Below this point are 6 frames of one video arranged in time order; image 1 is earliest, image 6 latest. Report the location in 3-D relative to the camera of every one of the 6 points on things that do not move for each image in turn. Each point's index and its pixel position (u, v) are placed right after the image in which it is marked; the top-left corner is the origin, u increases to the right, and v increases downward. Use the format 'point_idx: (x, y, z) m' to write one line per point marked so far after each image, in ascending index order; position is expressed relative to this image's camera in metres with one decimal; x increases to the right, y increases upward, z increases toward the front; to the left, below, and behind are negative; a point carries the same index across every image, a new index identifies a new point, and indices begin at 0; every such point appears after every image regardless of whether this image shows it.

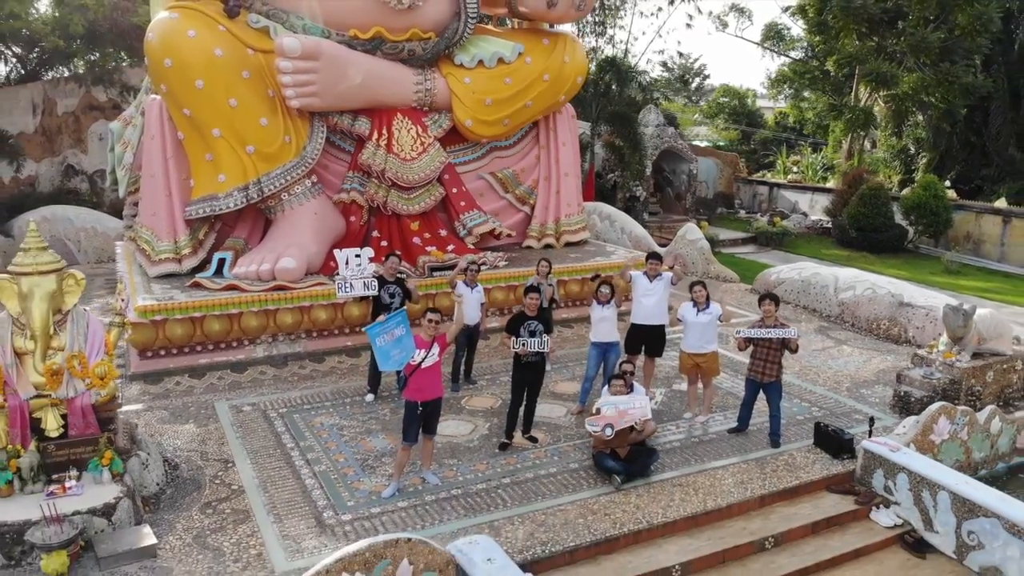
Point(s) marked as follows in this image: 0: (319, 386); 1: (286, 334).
0: (-2.3, -1.2, +5.1) m
1: (-3.0, -0.6, +5.6) m
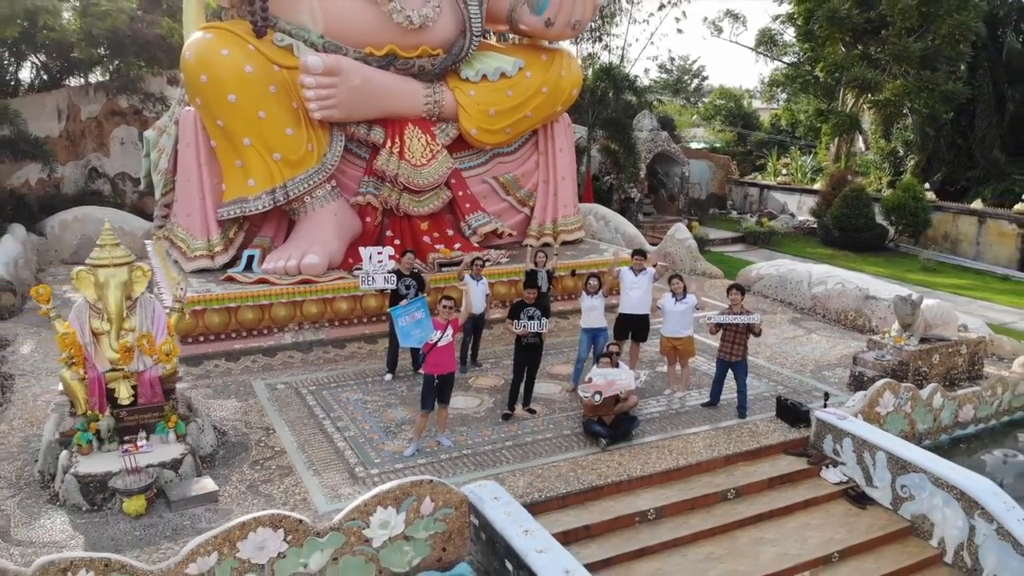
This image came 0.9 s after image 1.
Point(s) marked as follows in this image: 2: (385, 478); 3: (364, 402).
0: (-2.3, -1.1, +5.7) m
1: (-3.0, -0.5, +6.3) m
2: (-1.2, -1.8, +4.2) m
3: (-1.7, -1.3, +5.0) m
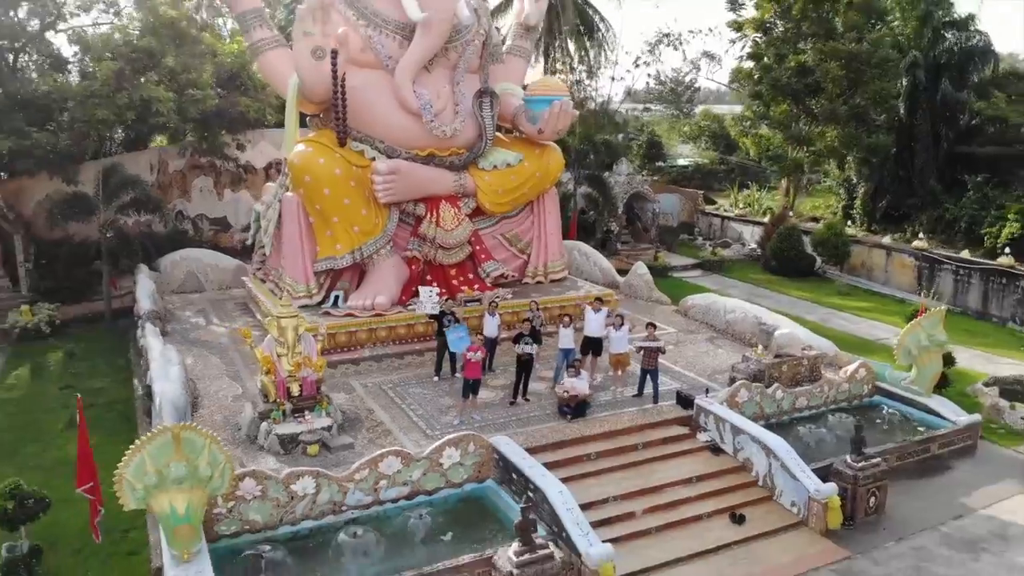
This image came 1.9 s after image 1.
0: (-2.2, -1.8, +8.7) m
1: (-2.9, -1.2, +9.3) m
2: (-1.2, -2.5, +7.3) m
3: (-1.7, -2.0, +8.1) m
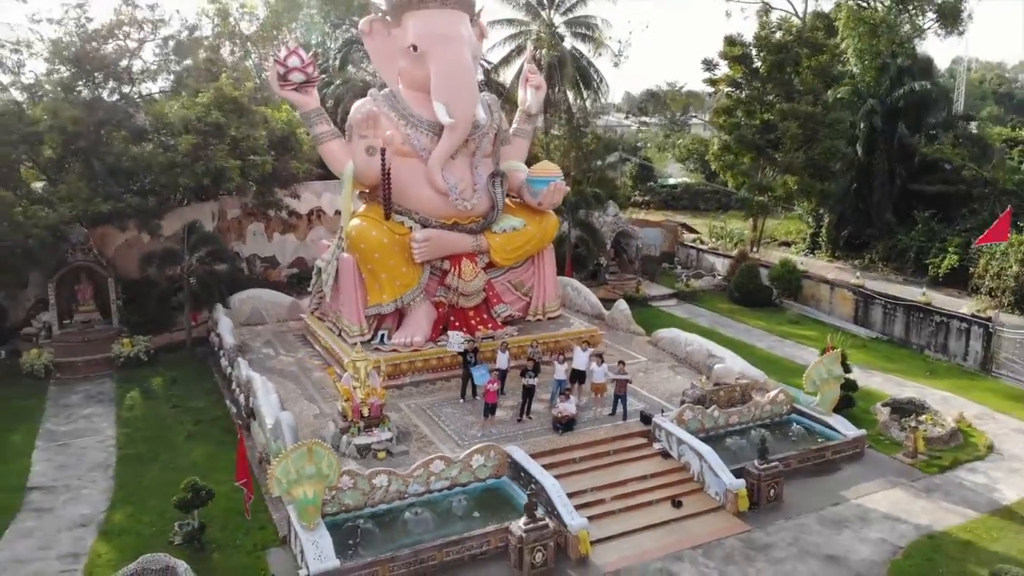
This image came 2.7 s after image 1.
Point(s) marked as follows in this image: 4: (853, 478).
0: (-2.0, -3.0, +11.6) m
1: (-2.7, -2.4, +12.2) m
2: (-1.0, -3.7, +10.1) m
3: (-1.5, -3.3, +10.9) m
4: (+8.5, -4.7, +10.4) m
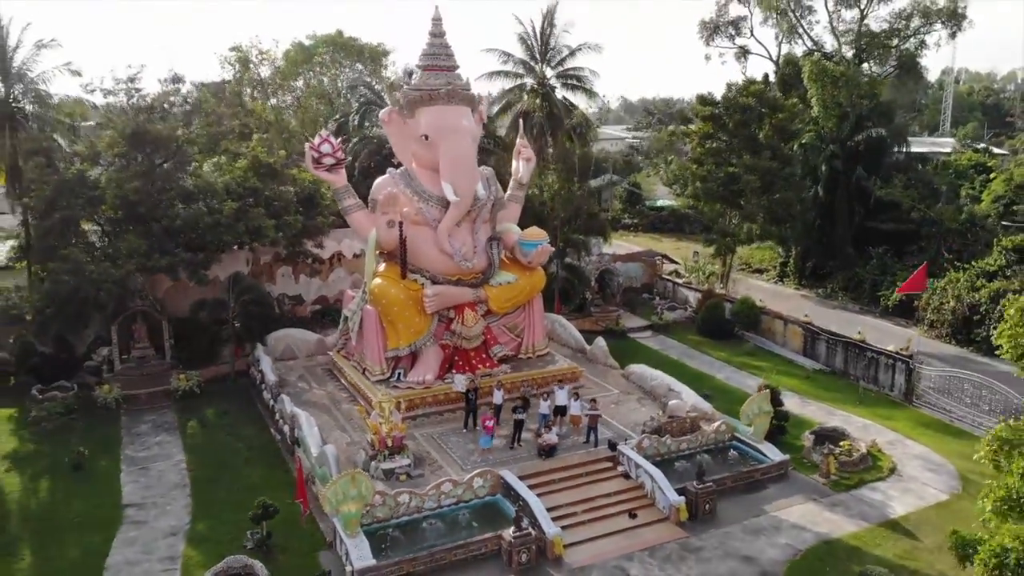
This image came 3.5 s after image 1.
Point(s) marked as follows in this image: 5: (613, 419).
0: (-2.2, -4.7, +14.3) m
1: (-2.9, -4.1, +14.9) m
2: (-1.2, -5.4, +12.8) m
3: (-1.7, -5.0, +13.6) m
4: (+8.3, -6.5, +13.2) m
5: (+3.6, -4.6, +14.8) m
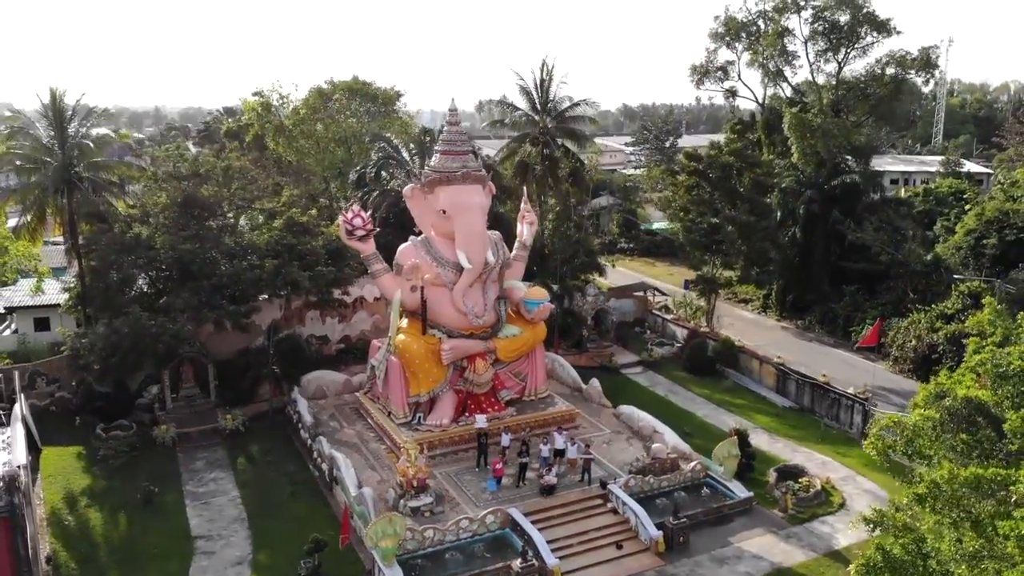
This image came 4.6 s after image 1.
0: (-2.0, -7.1, +16.7) m
1: (-2.7, -6.5, +17.3) m
2: (-1.0, -7.8, +15.2) m
3: (-1.5, -7.4, +16.0) m
4: (+8.5, -8.9, +15.6) m
5: (+3.8, -7.0, +17.2) m
